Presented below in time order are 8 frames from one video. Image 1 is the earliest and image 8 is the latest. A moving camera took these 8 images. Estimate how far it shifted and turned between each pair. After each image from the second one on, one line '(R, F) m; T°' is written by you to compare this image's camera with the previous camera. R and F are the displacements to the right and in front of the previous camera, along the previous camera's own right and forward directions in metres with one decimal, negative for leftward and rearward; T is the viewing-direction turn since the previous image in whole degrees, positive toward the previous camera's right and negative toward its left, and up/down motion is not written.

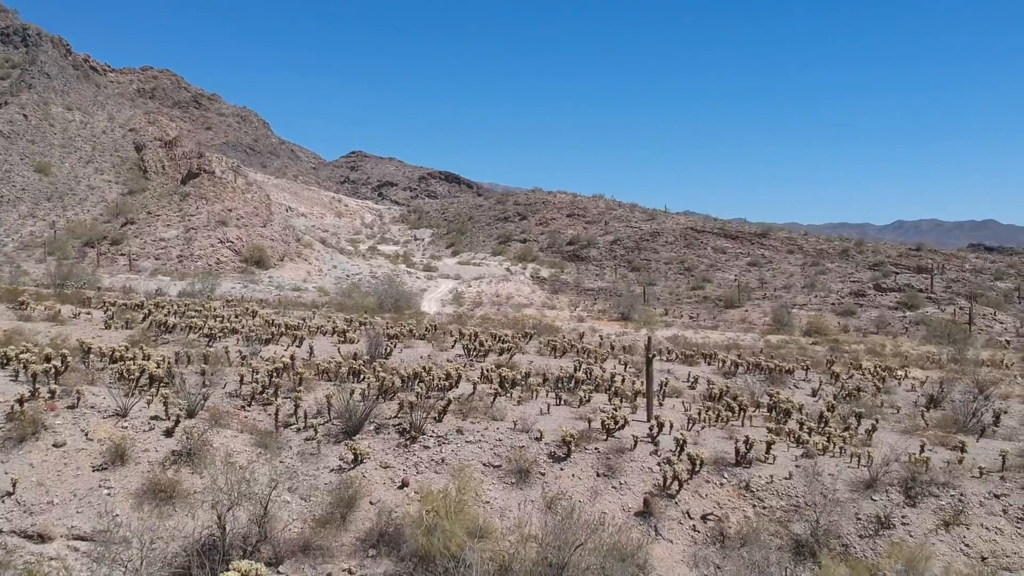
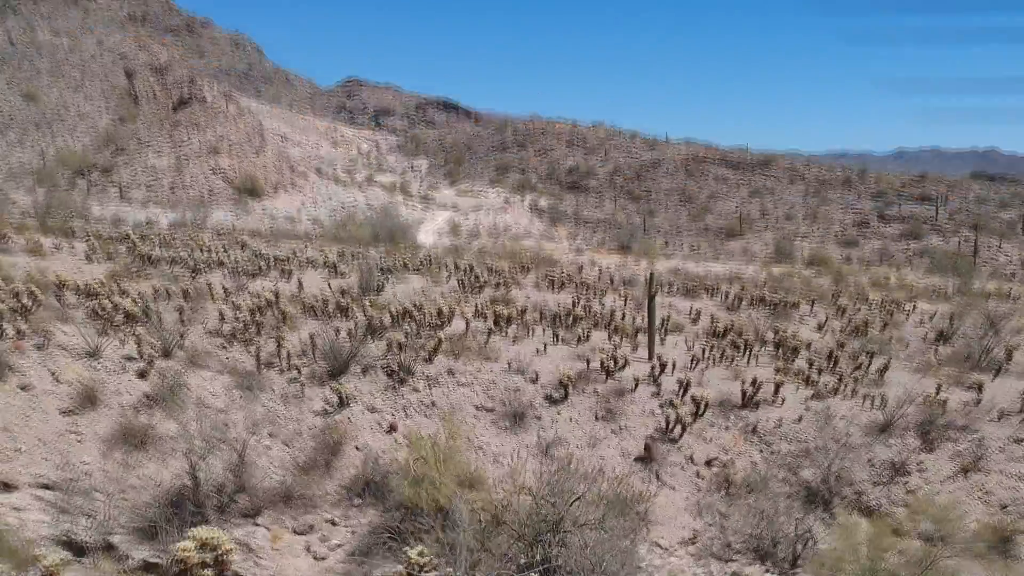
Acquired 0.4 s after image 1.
(0.0, +0.3) m; 0°
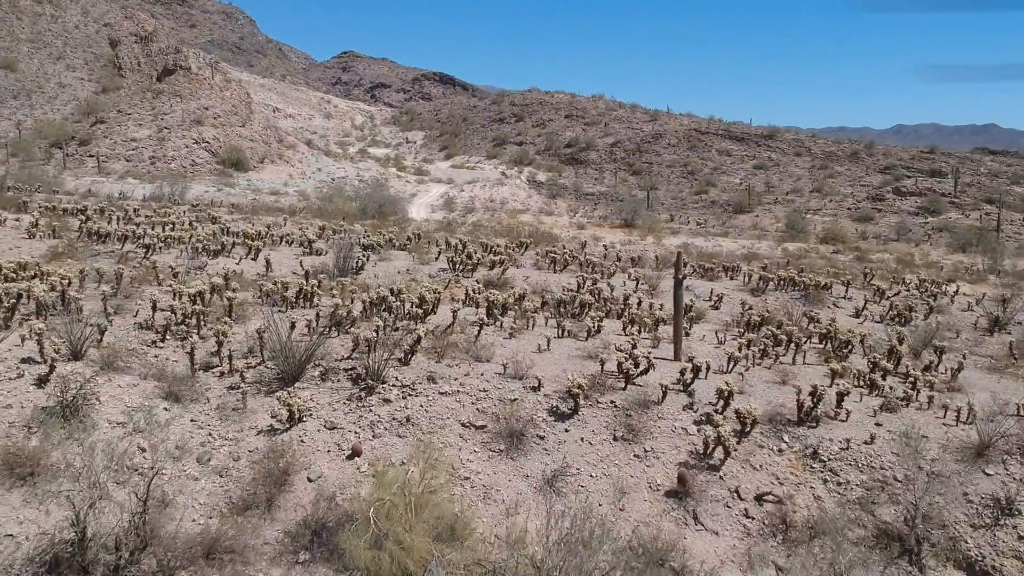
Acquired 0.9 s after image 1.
(0.0, +1.0) m; 0°
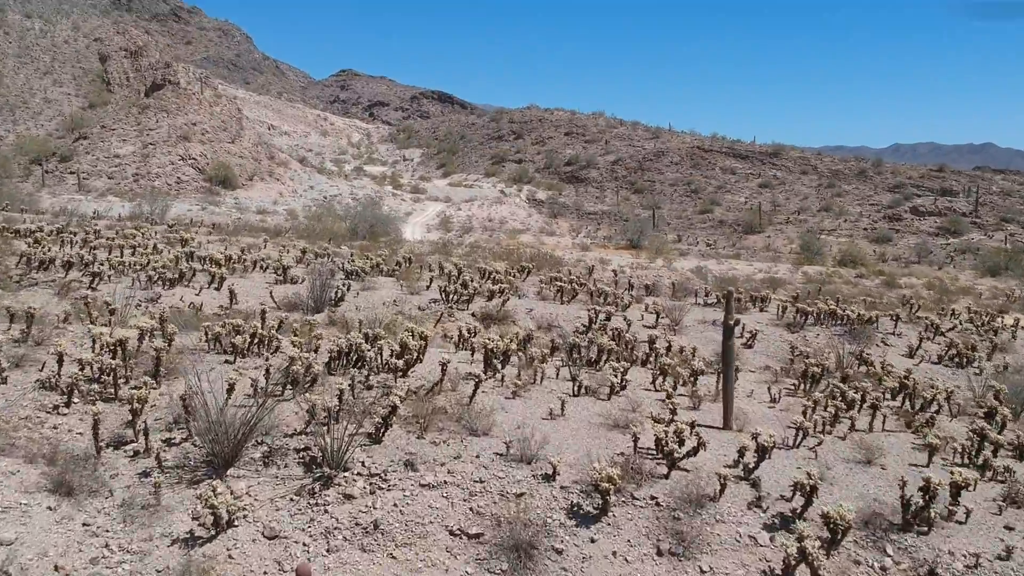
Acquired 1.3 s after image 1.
(0.0, +1.0) m; 0°
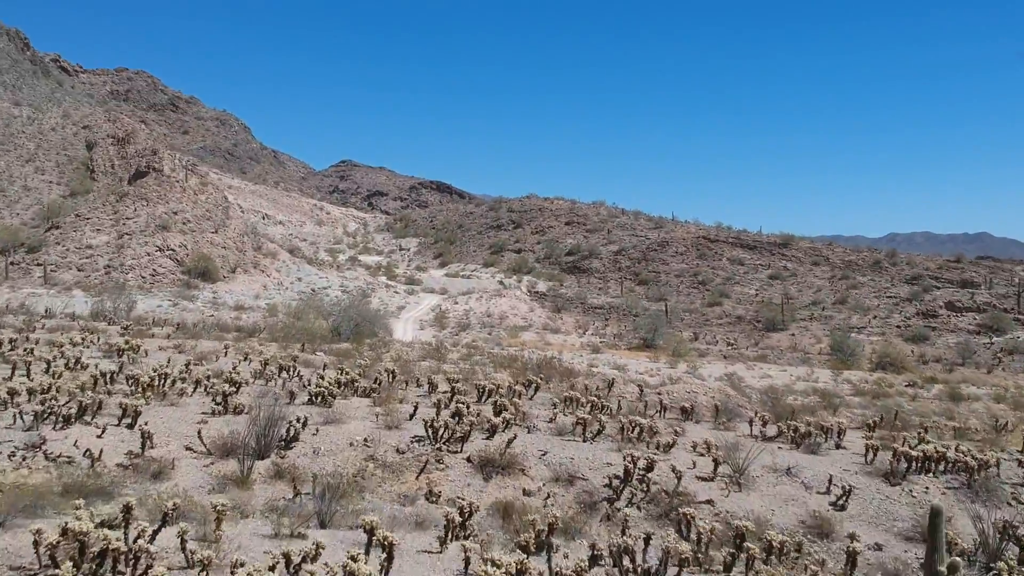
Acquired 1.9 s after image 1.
(-0.1, +1.6) m; 0°
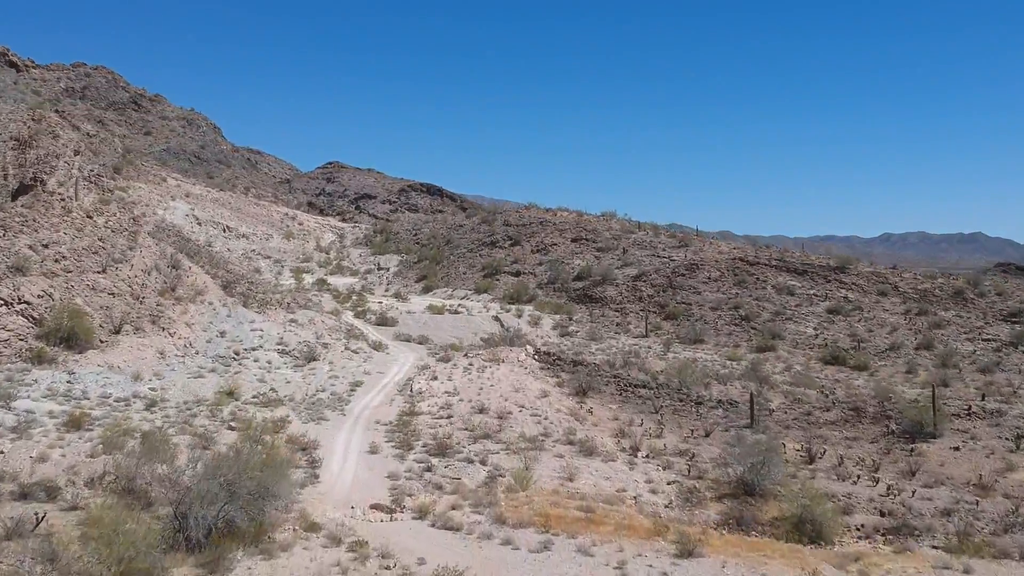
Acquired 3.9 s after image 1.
(-0.1, +6.4) m; 0°
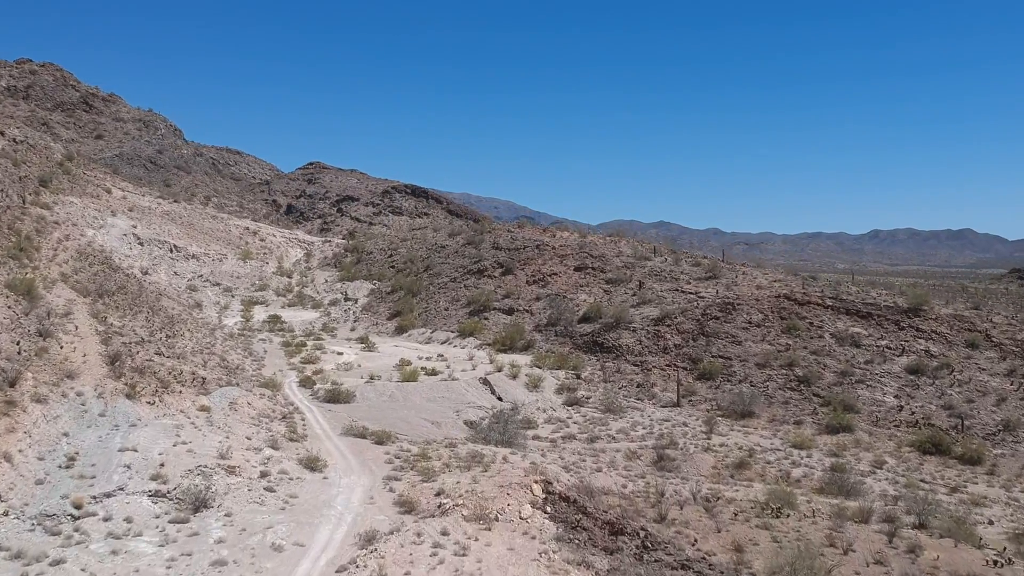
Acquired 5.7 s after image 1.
(-0.1, +5.9) m; +1°
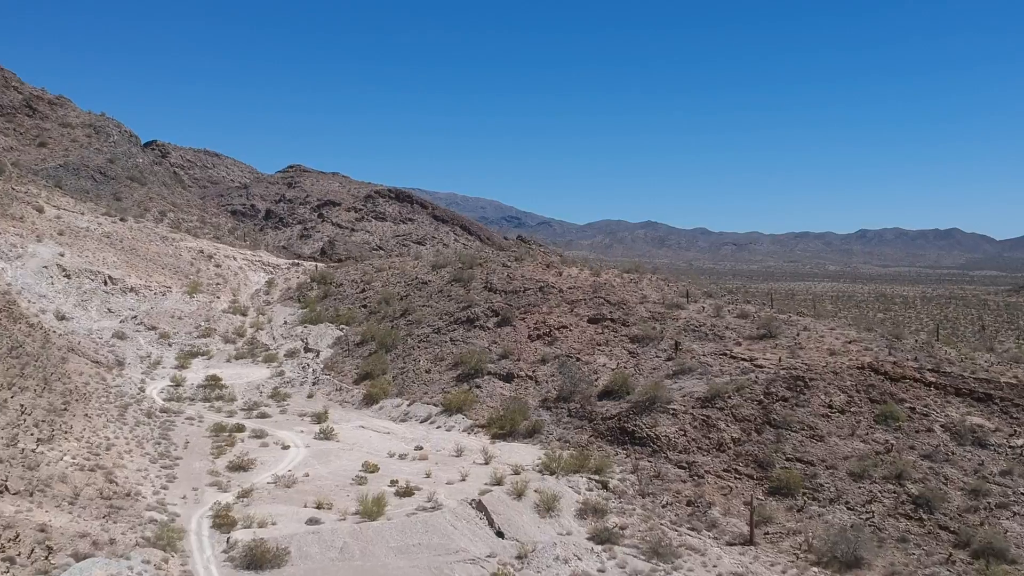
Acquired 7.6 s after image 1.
(-0.3, +5.9) m; +1°
